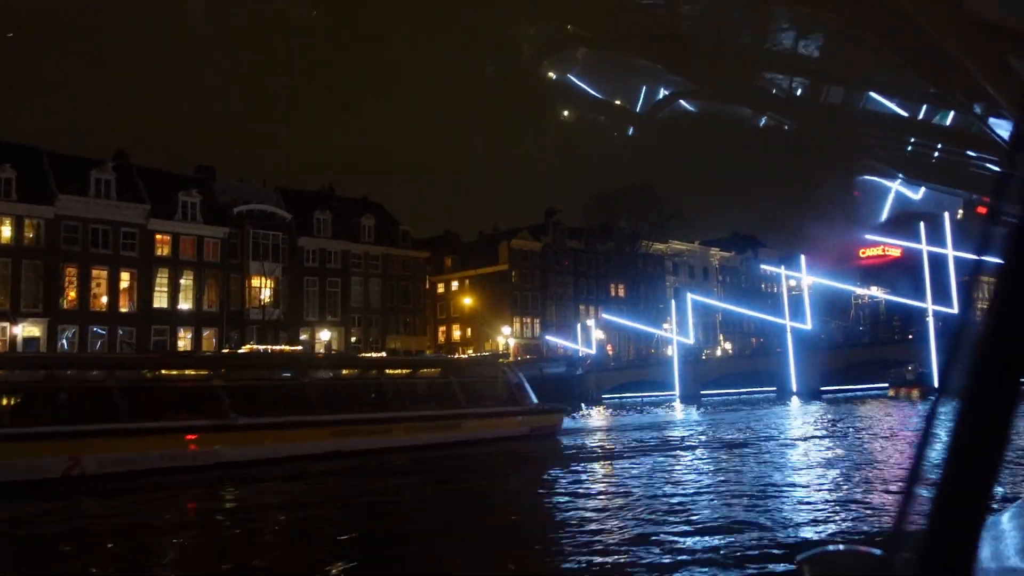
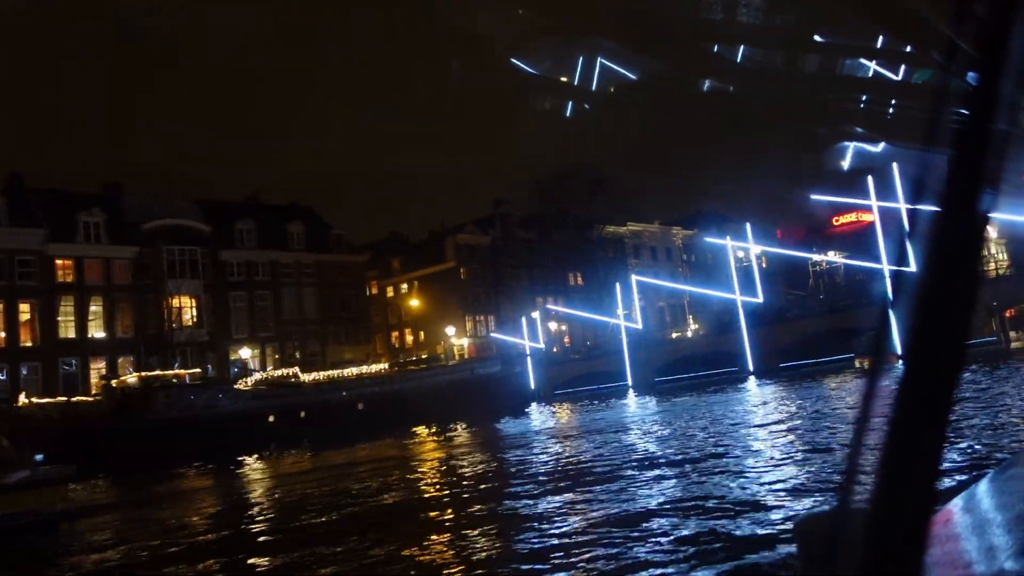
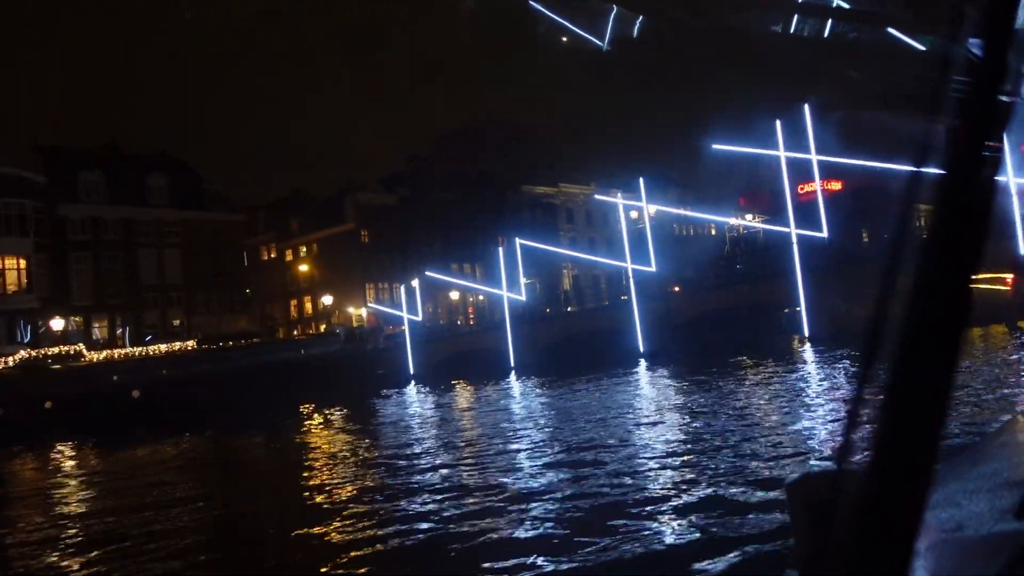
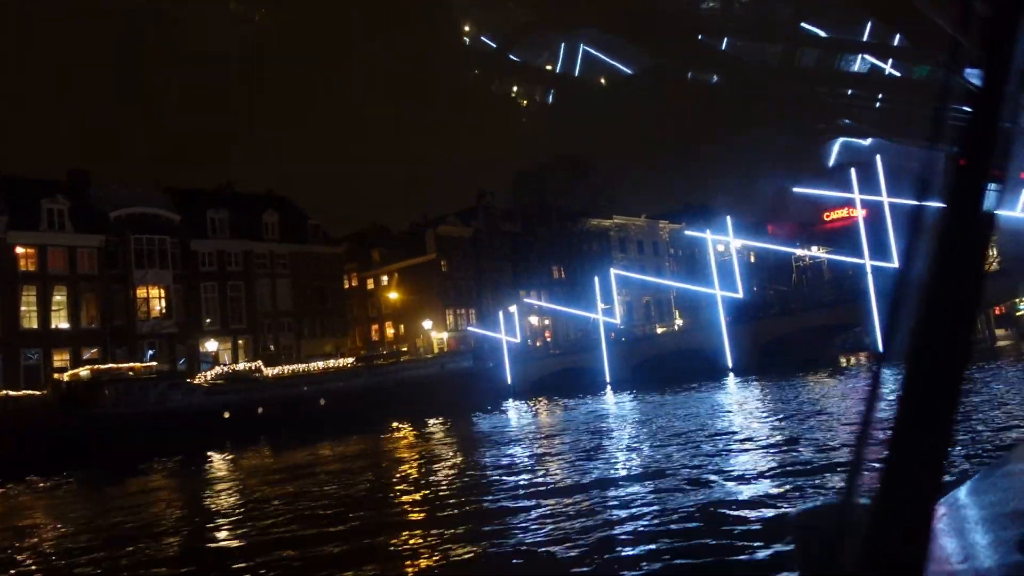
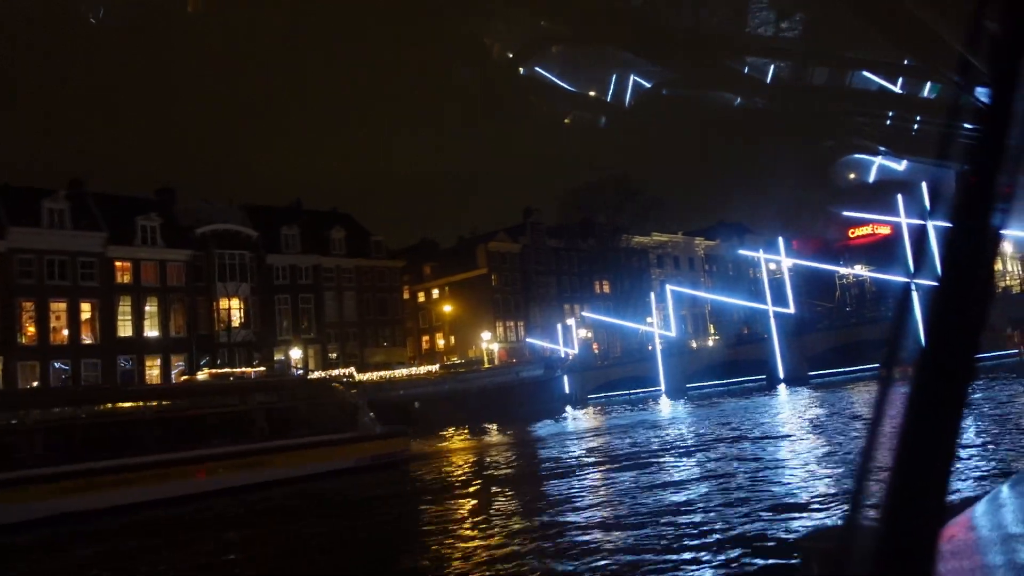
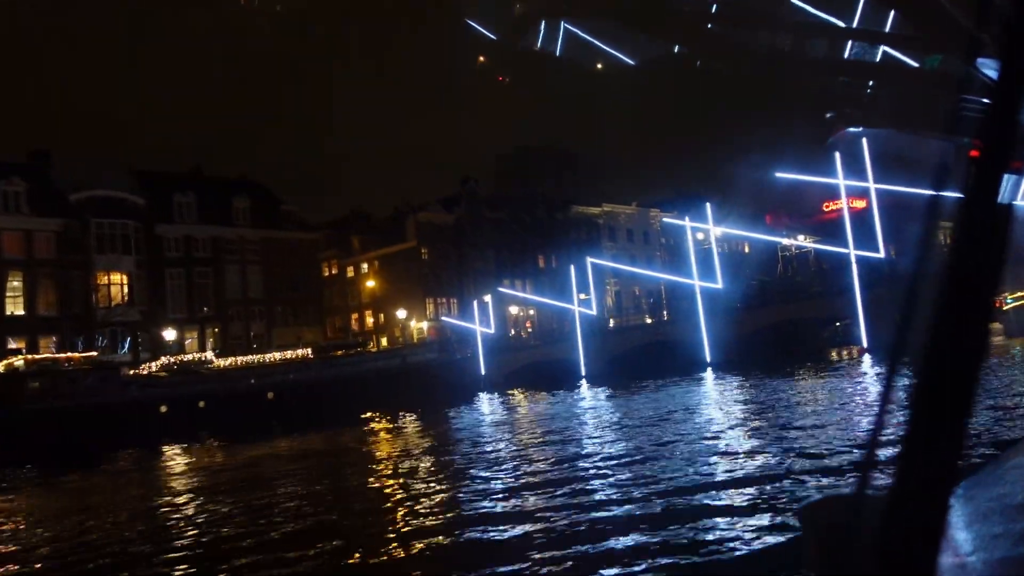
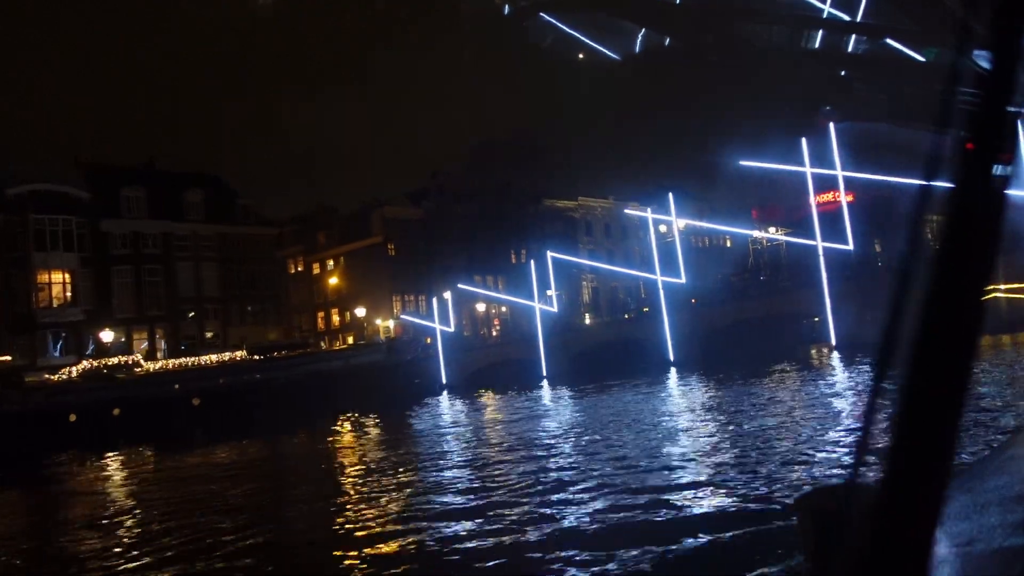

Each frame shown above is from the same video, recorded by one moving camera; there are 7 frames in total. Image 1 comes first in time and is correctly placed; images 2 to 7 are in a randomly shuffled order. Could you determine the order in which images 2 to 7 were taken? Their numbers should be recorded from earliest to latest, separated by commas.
5, 2, 4, 6, 7, 3
